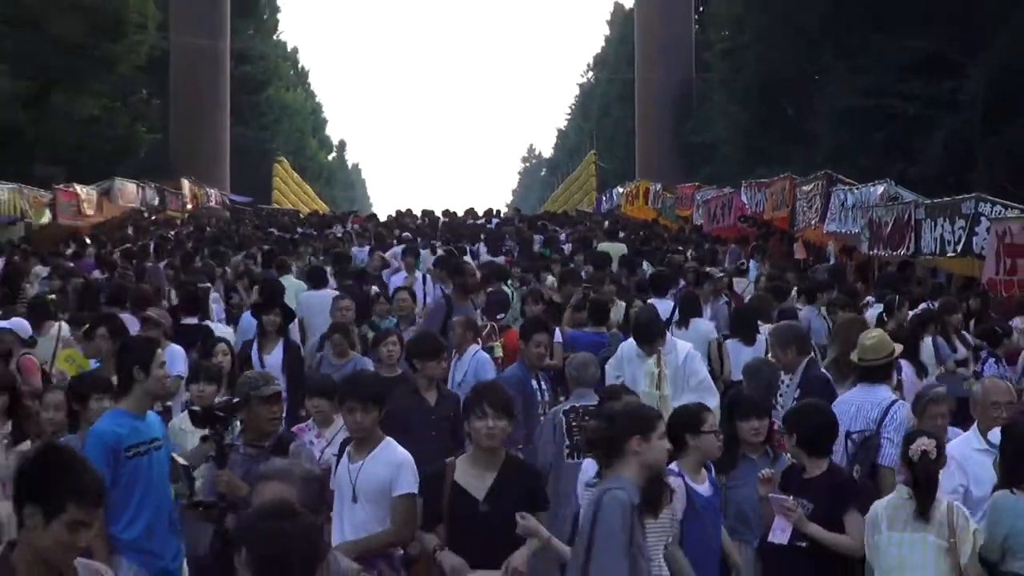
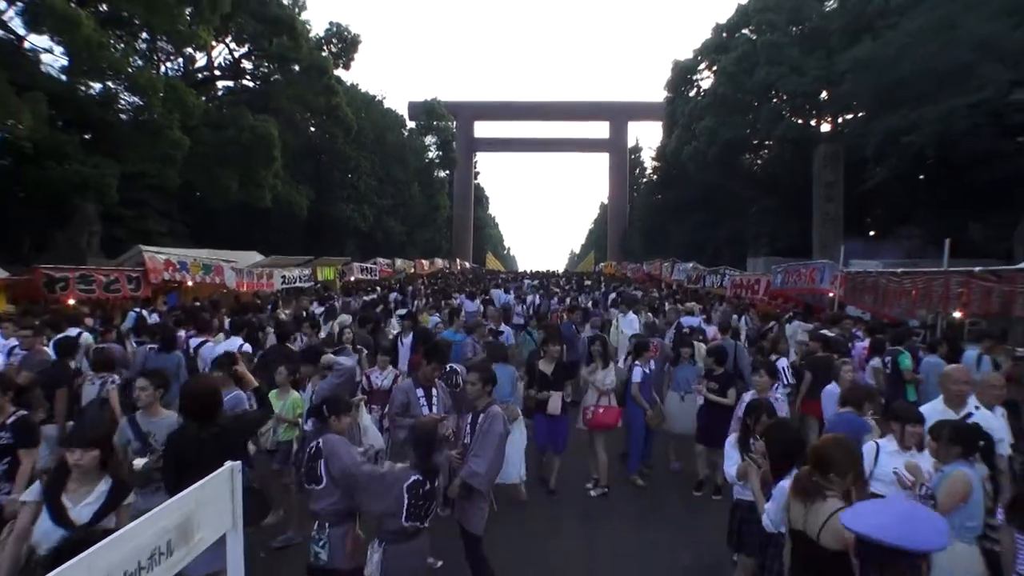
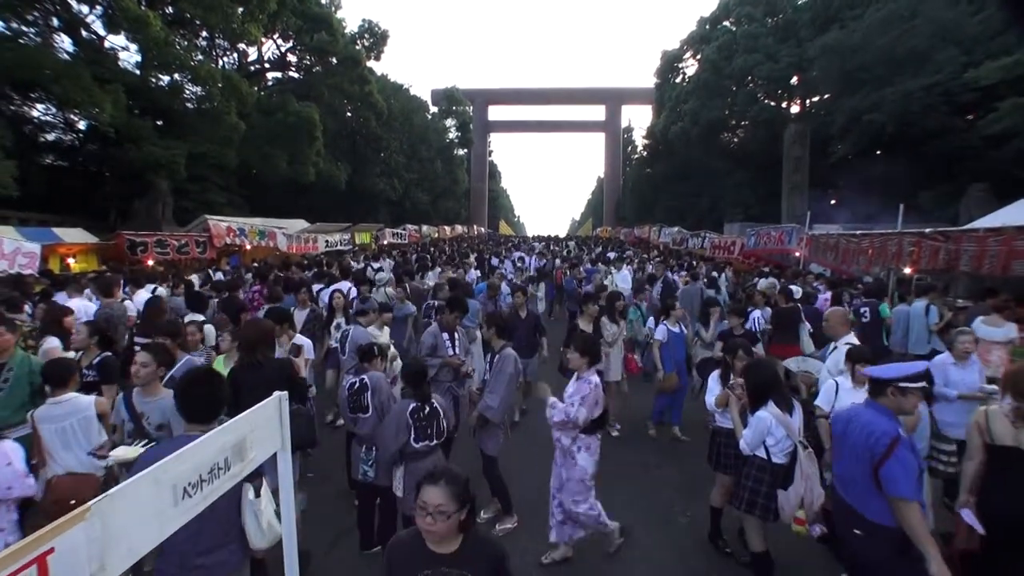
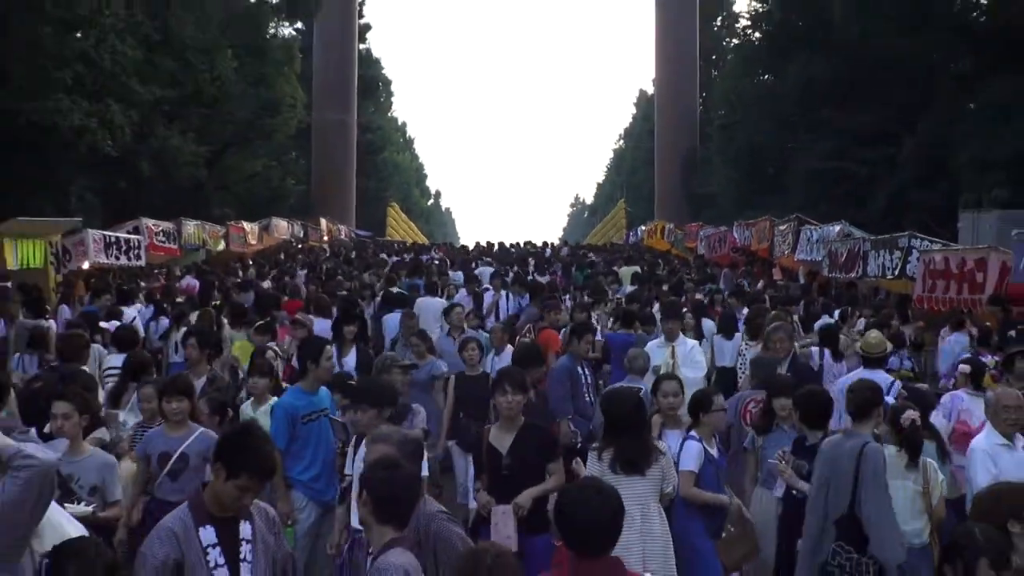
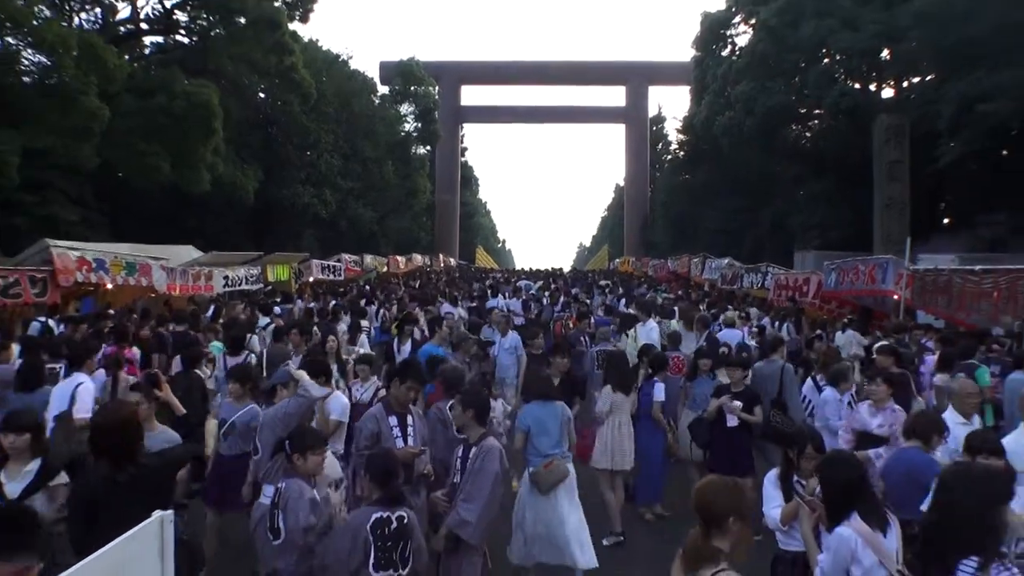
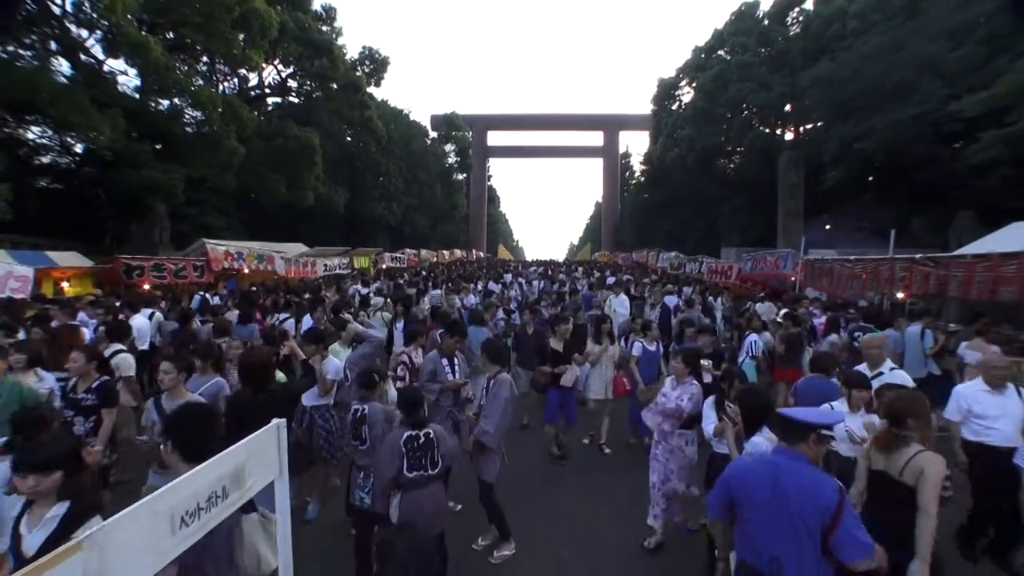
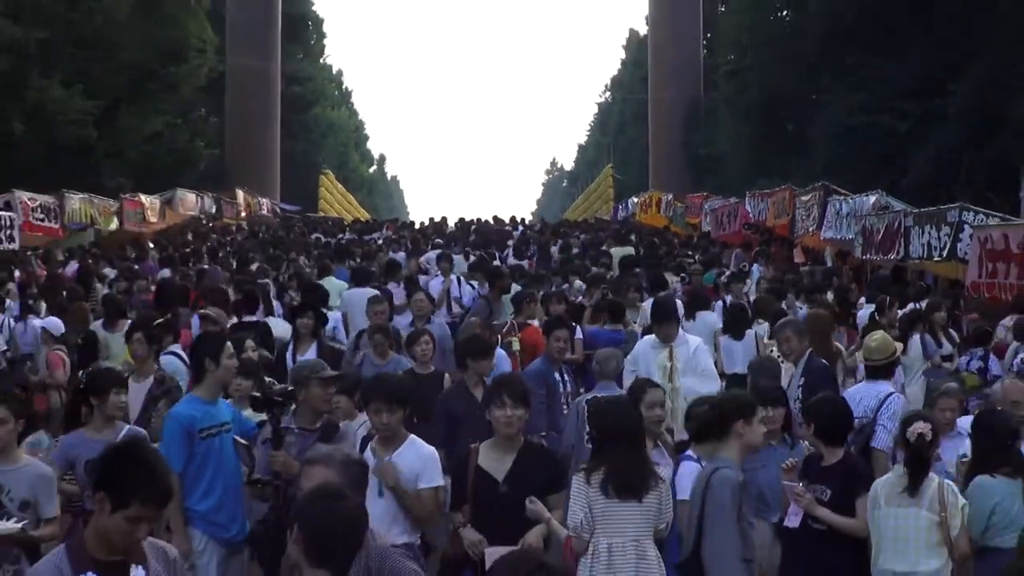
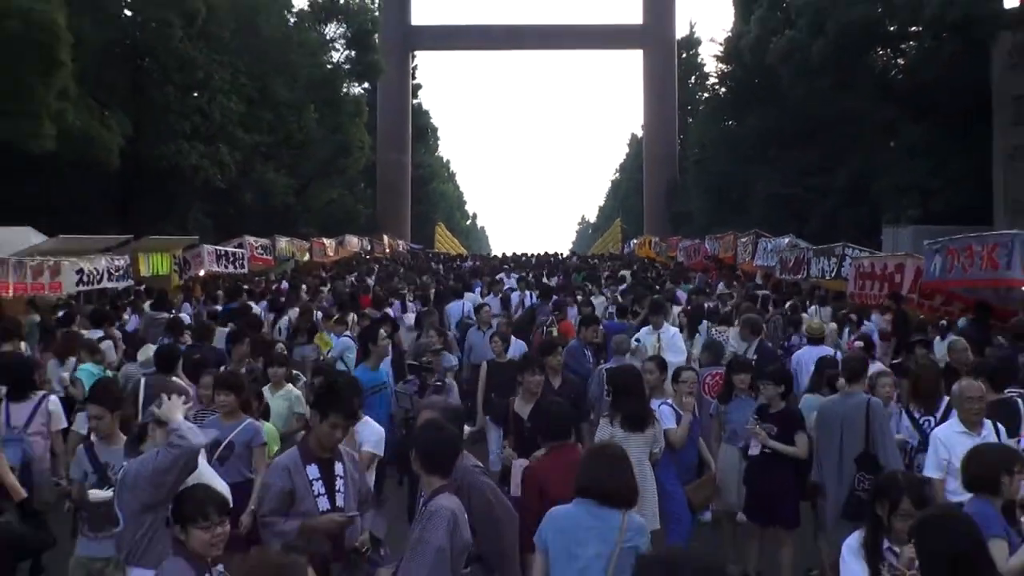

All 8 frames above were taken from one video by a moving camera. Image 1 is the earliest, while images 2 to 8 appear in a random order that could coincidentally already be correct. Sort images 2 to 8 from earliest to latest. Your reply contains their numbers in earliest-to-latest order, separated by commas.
7, 4, 8, 5, 2, 6, 3
